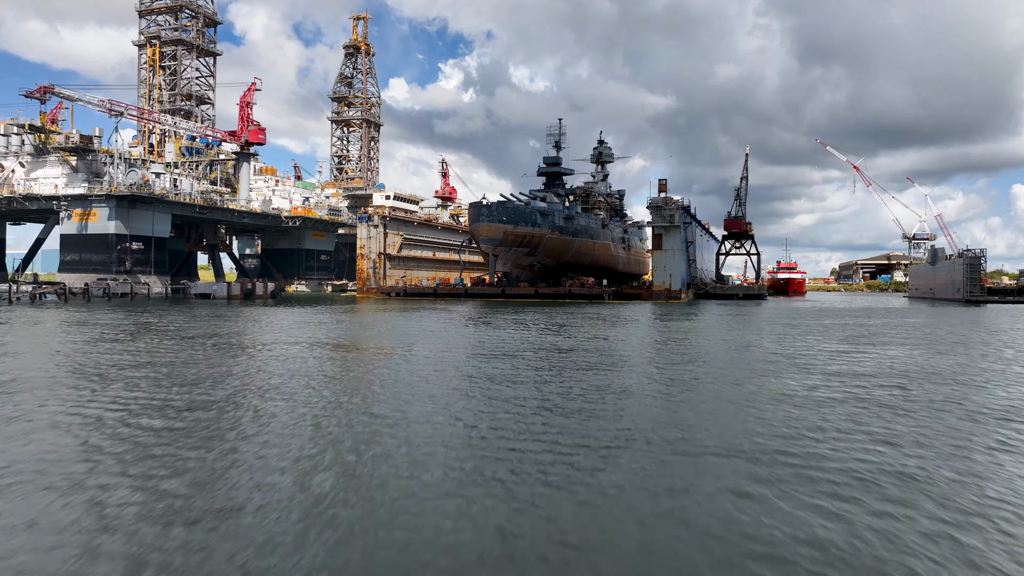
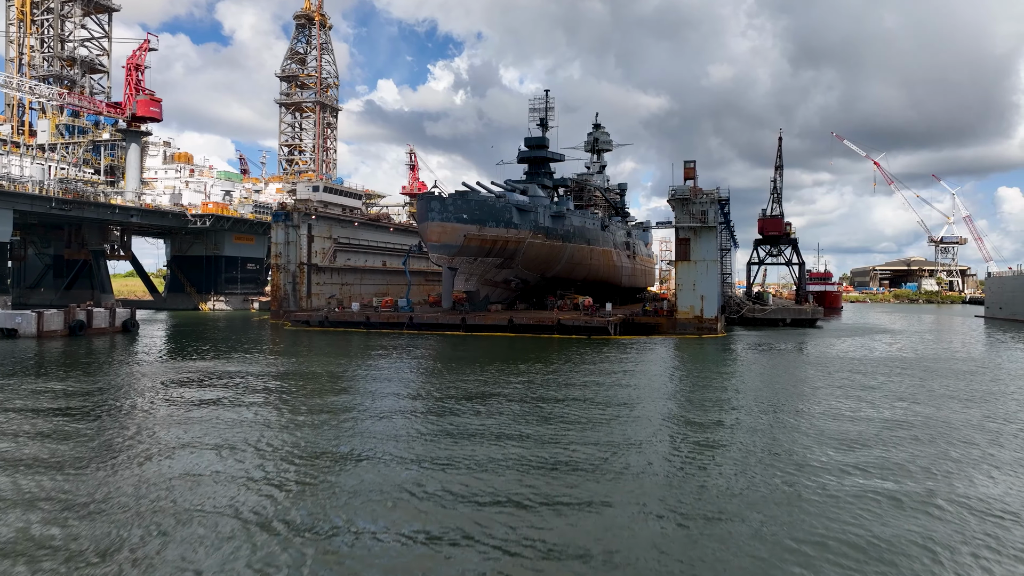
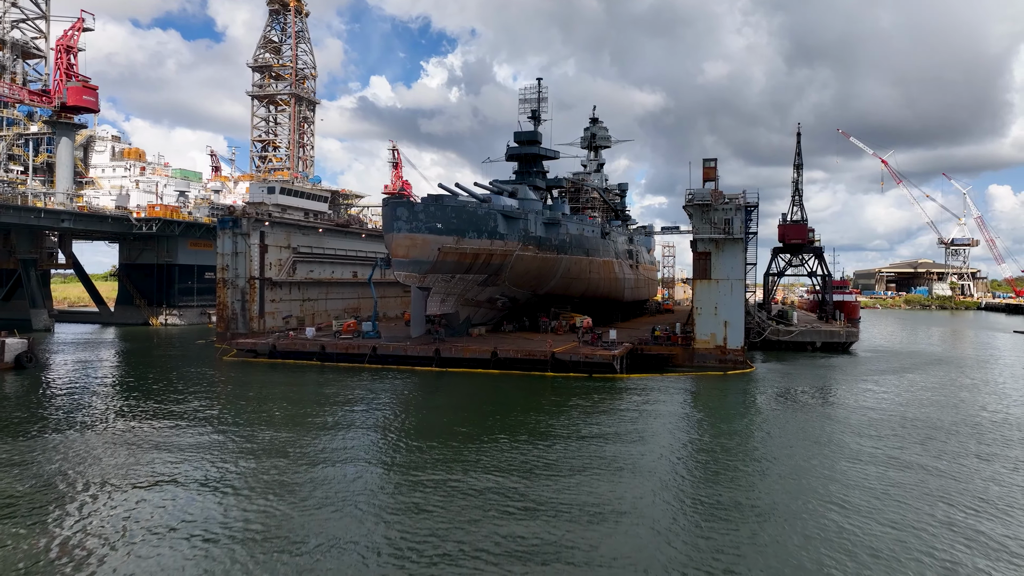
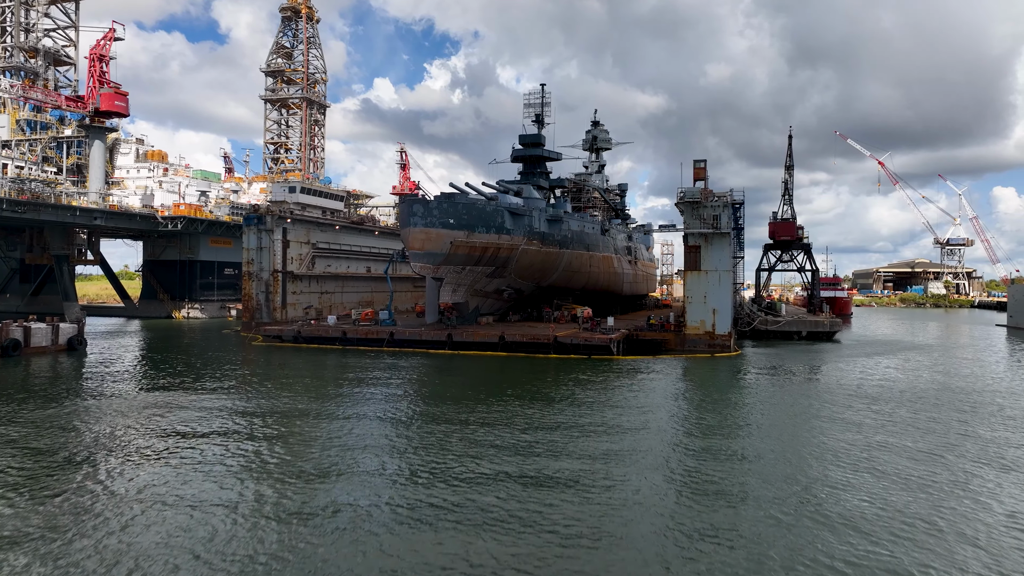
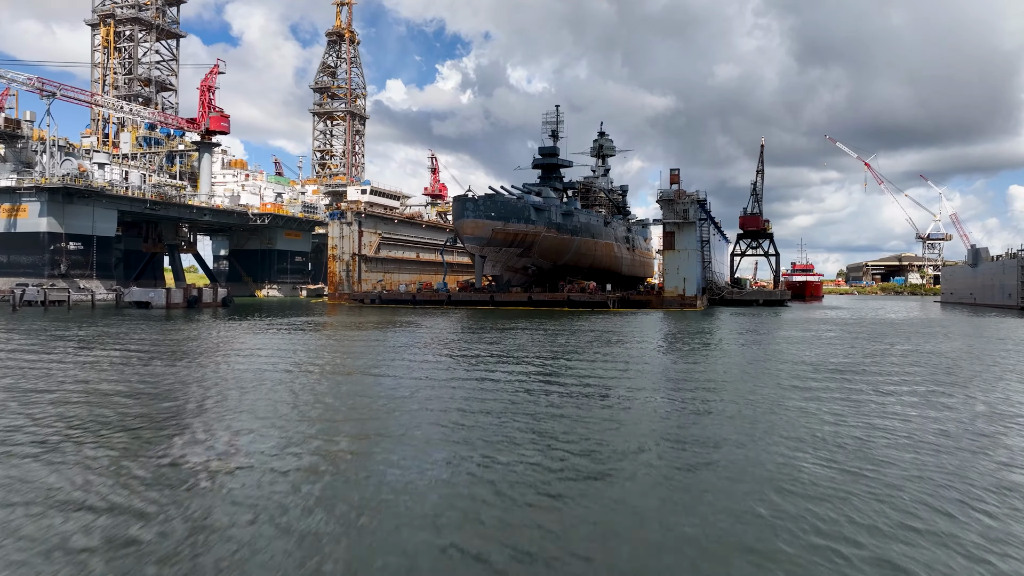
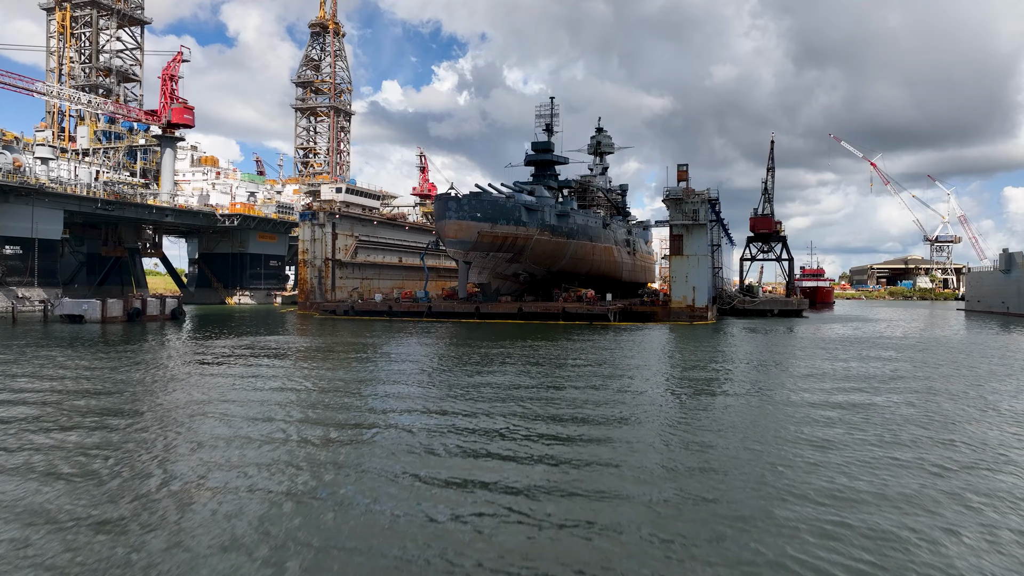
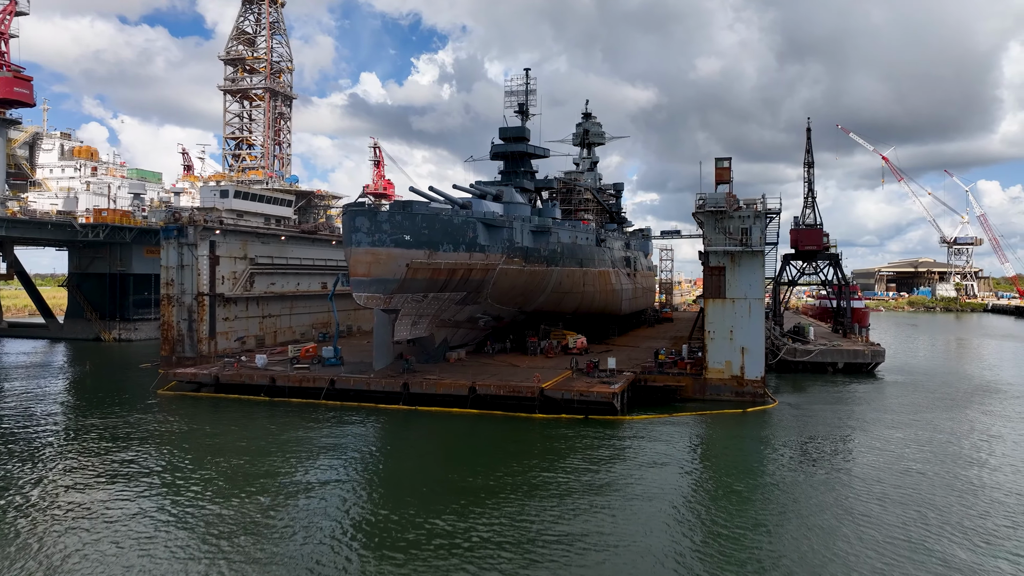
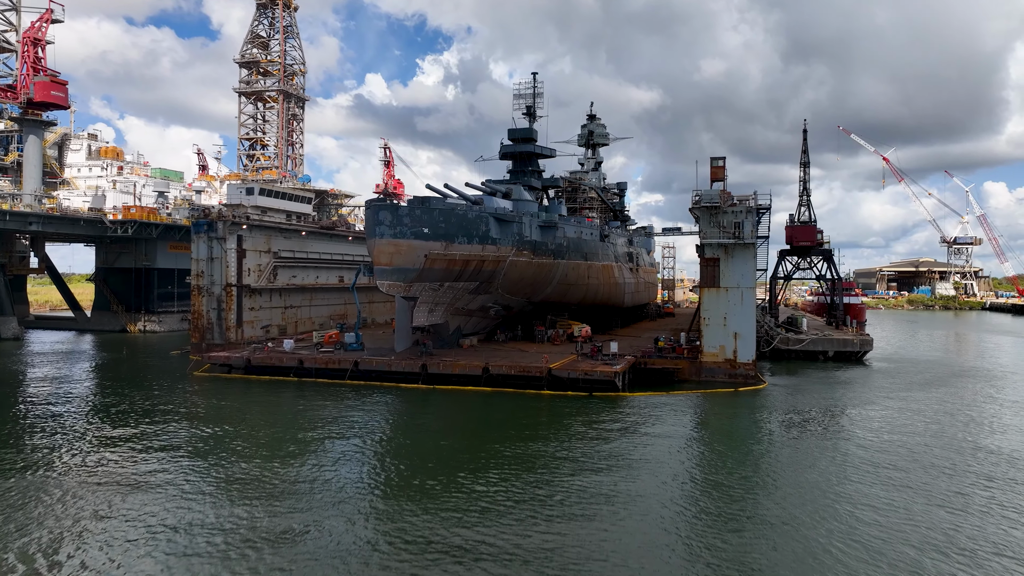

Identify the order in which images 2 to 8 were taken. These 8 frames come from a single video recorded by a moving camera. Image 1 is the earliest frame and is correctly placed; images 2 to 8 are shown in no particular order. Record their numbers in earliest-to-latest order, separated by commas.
5, 6, 2, 4, 3, 8, 7
